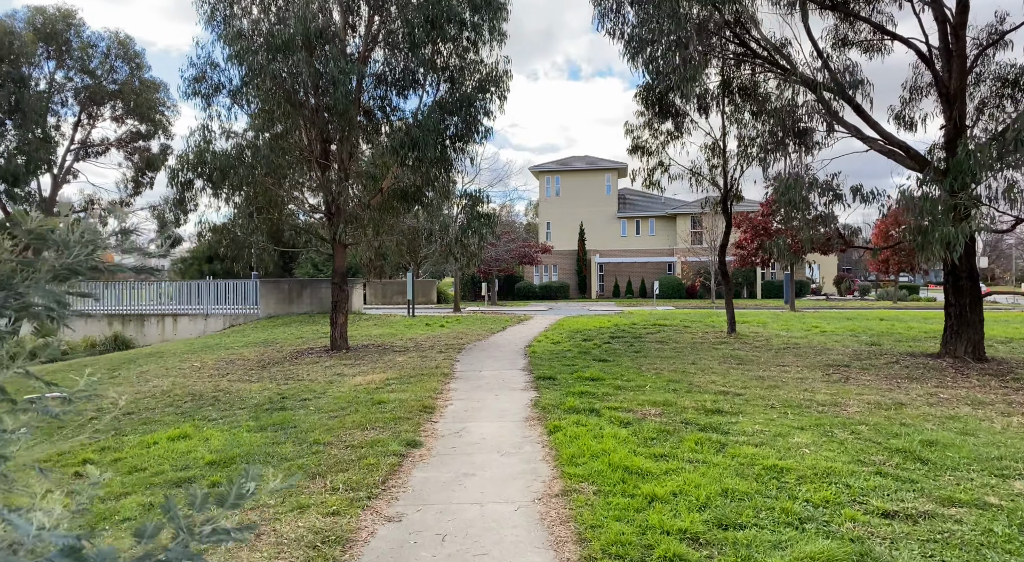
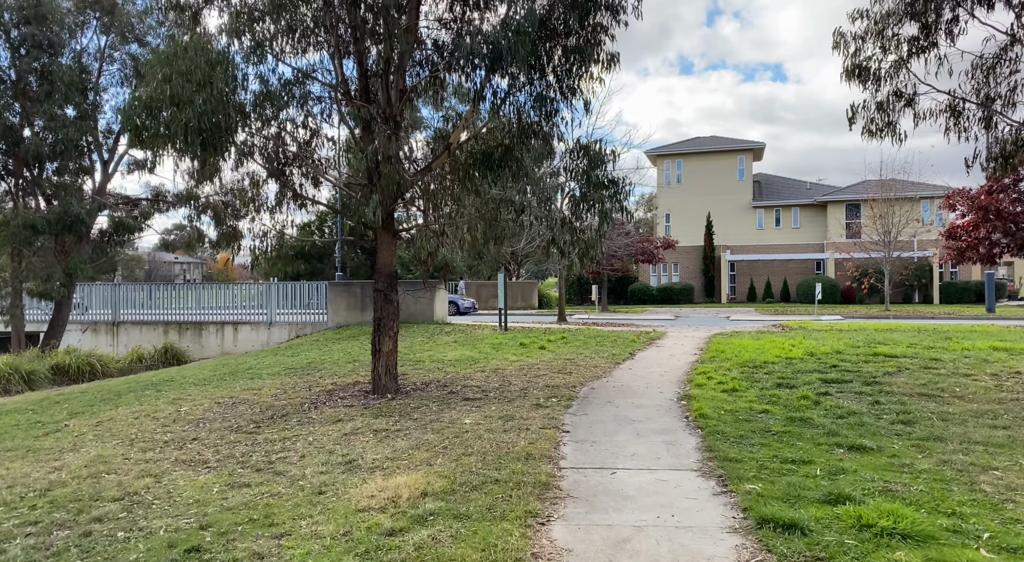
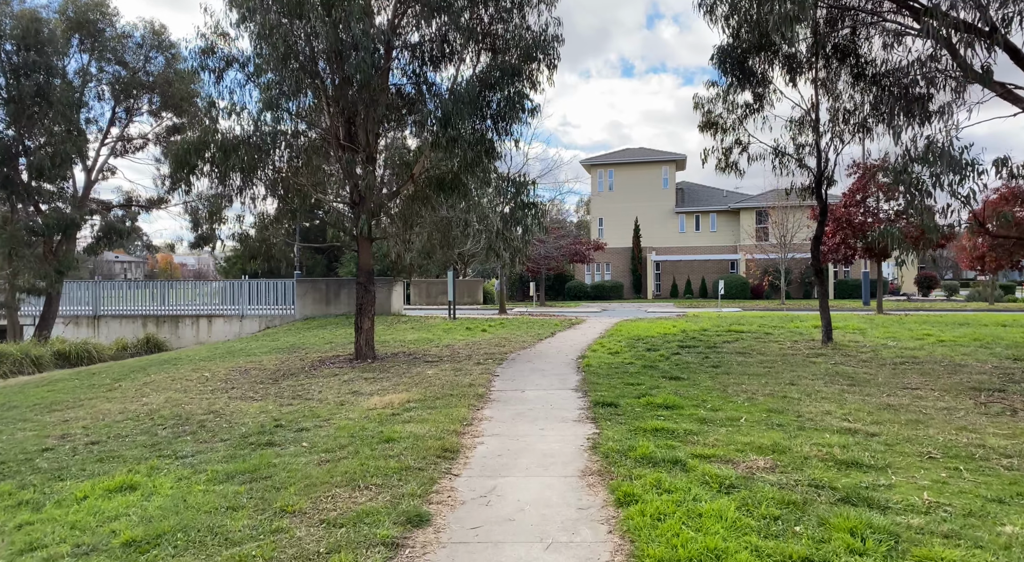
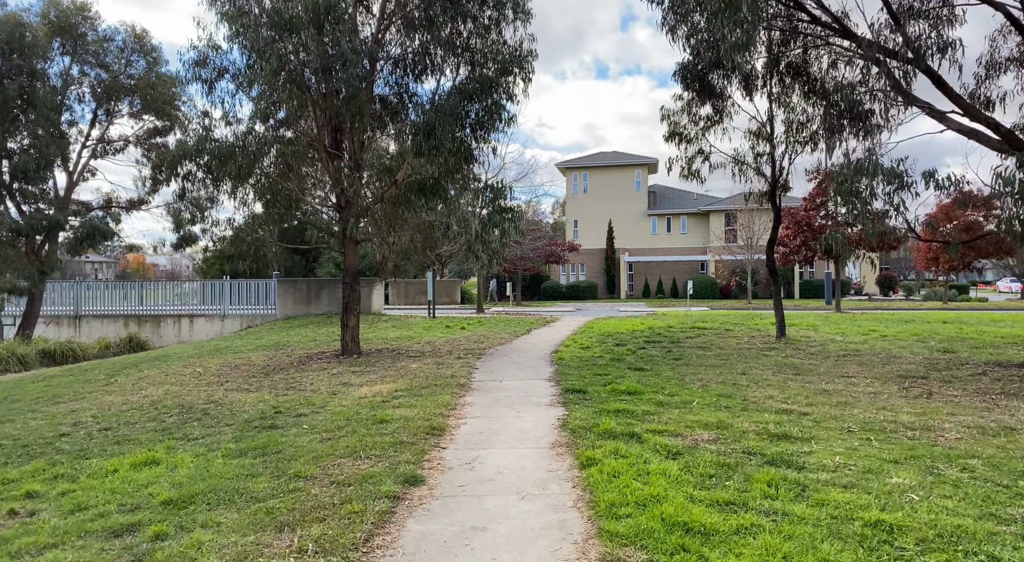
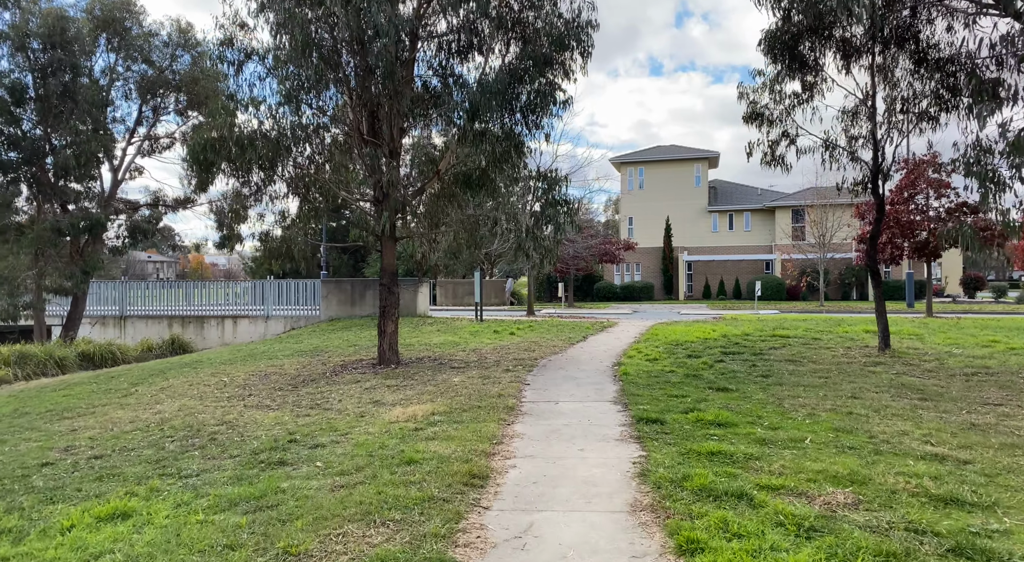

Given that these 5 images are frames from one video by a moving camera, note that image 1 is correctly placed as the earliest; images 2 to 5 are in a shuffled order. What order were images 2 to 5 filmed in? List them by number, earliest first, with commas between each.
4, 3, 5, 2
